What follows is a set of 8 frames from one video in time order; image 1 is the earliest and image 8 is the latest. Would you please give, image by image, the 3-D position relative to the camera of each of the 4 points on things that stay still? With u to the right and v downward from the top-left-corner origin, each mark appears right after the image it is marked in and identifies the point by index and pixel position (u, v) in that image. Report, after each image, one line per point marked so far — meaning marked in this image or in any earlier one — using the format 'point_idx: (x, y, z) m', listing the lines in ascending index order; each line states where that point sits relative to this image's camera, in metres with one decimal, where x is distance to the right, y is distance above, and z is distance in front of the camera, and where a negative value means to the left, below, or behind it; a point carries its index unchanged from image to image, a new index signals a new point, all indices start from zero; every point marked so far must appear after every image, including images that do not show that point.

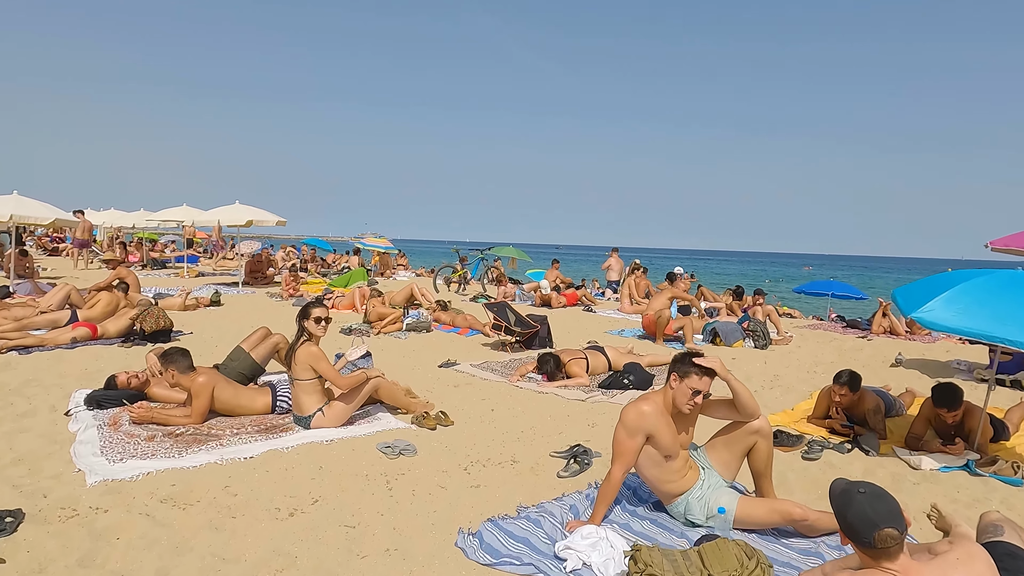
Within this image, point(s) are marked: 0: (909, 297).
0: (+2.7, -0.1, +4.6) m
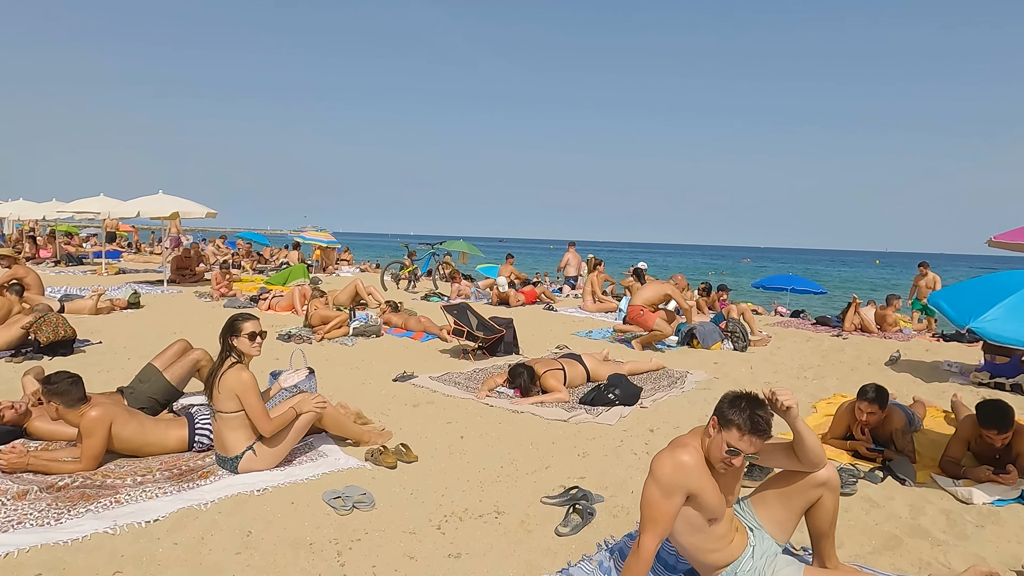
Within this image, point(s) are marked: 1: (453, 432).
0: (+2.6, -0.1, +3.9) m
1: (-0.4, -1.1, +4.9) m
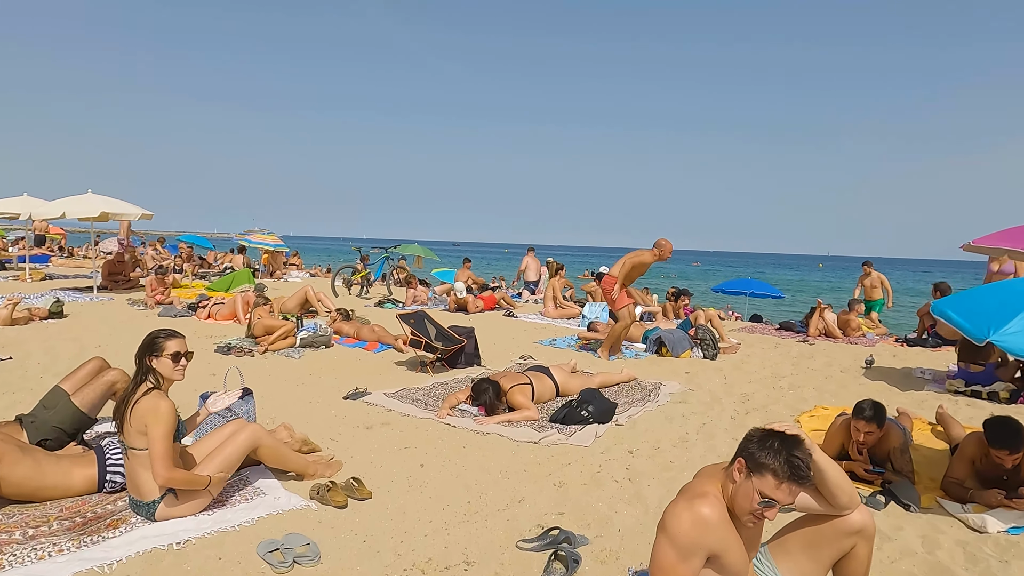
0: (+2.5, -0.1, +3.6) m
1: (-0.7, -1.1, +4.3) m
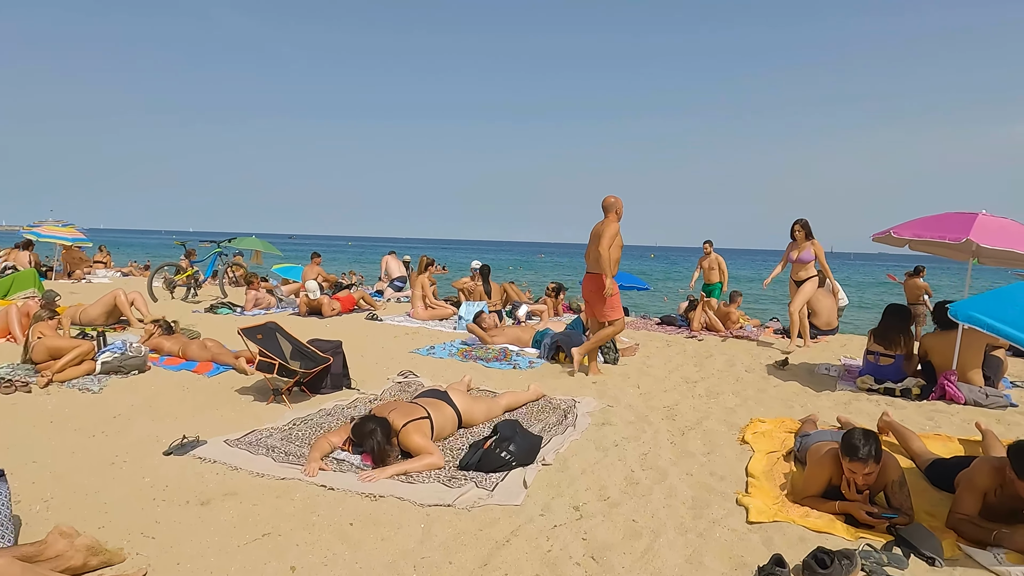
0: (+2.1, -0.1, +2.9) m
1: (-1.0, -1.2, +2.9) m
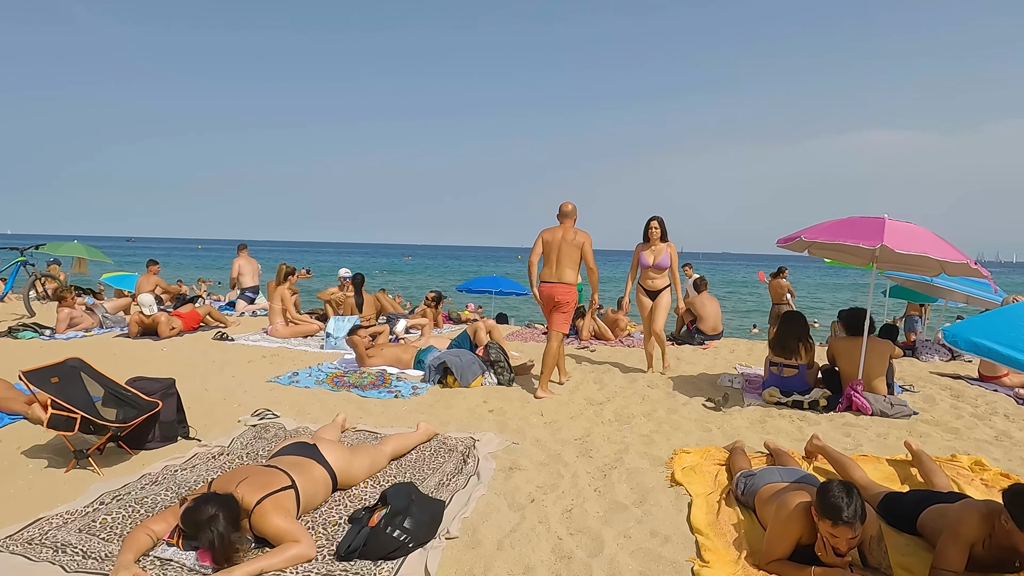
0: (+1.8, -0.2, +2.4) m
1: (-1.3, -1.3, +1.8) m
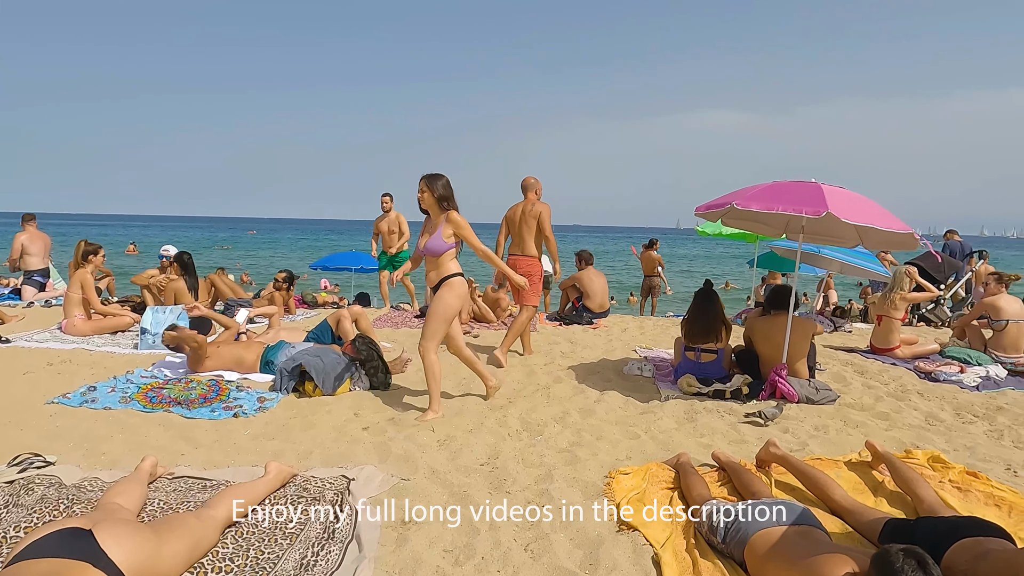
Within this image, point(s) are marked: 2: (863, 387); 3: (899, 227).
0: (+1.7, -0.2, +1.6) m
1: (-1.2, -1.4, +0.4) m
2: (+3.0, -0.9, +5.7) m
3: (+2.6, +0.4, +4.5) m
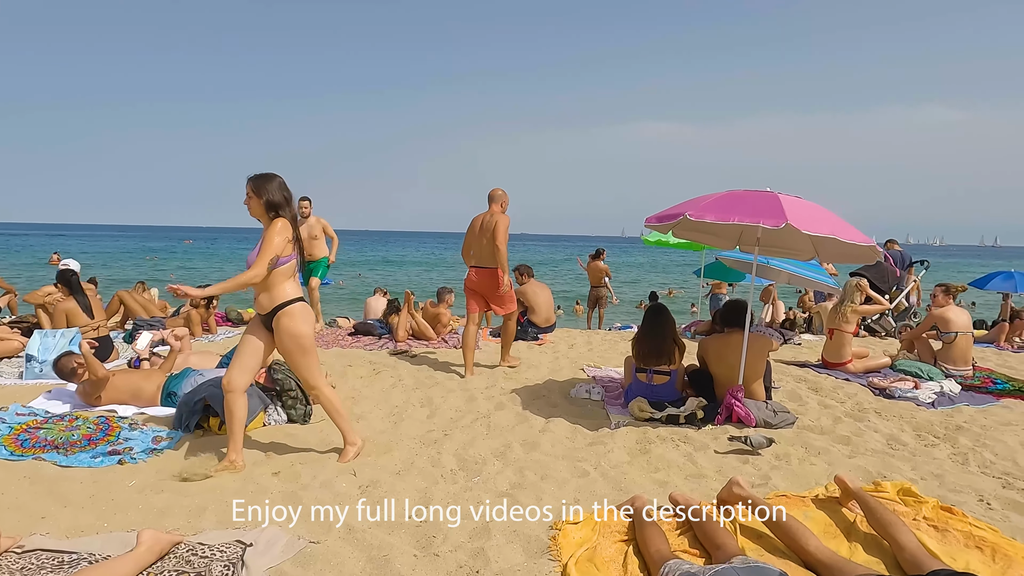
0: (+1.5, -0.2, +1.2) m
1: (-1.3, -1.5, -0.2) m
2: (+2.5, -1.0, +5.4) m
3: (+2.2, +0.3, +4.2) m
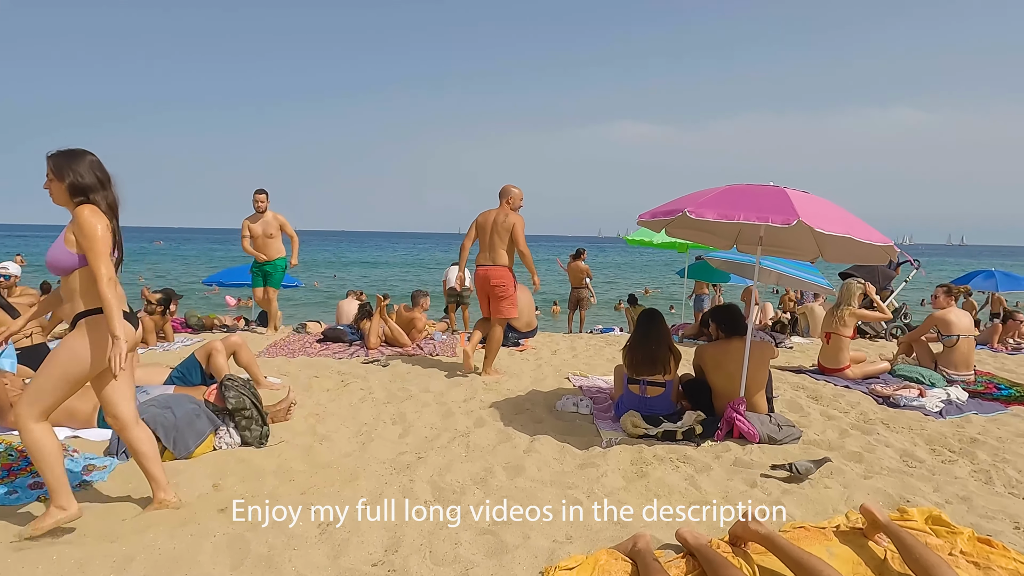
0: (+1.5, -0.3, +0.8) m
1: (-1.2, -1.5, -0.7) m
2: (+2.4, -1.0, +5.1) m
3: (+2.1, +0.3, +3.8) m
